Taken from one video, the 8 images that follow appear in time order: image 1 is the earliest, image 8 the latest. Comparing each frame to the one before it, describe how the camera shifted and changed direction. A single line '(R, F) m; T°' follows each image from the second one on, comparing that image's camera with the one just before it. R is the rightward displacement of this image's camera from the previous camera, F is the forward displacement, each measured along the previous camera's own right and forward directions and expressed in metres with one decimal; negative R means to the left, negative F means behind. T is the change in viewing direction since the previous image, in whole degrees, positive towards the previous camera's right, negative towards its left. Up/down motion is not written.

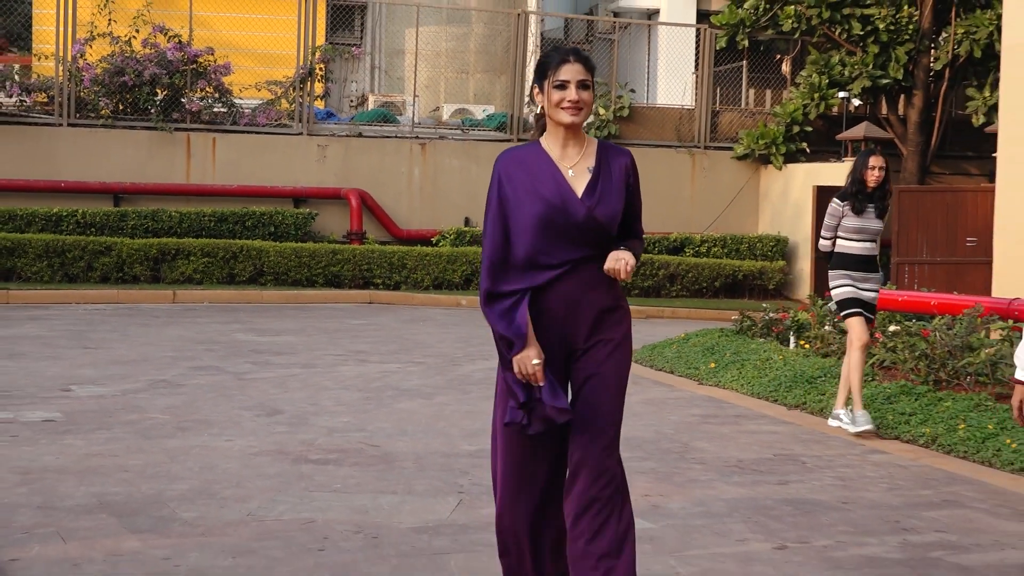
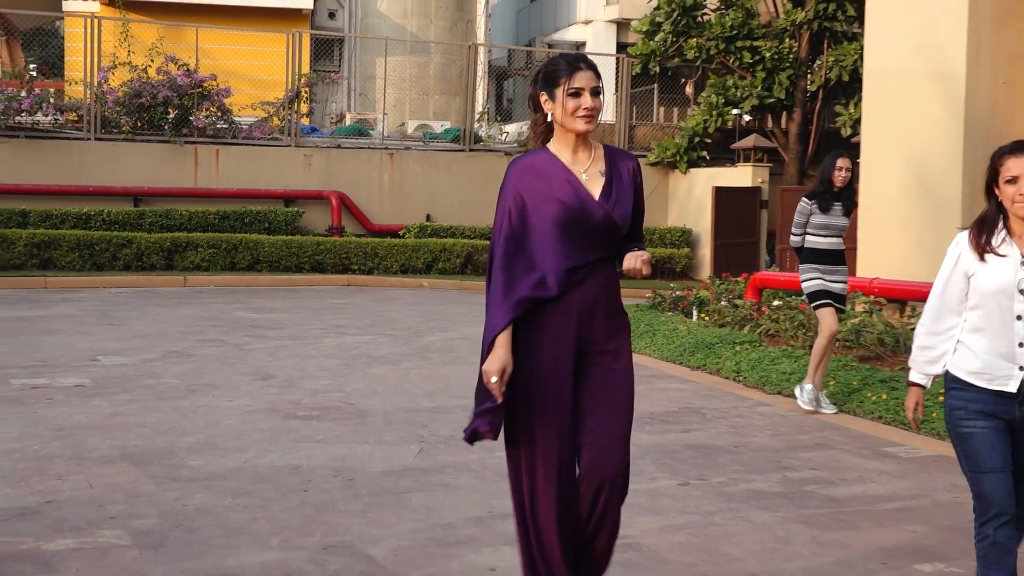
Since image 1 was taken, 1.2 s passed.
(+0.4, -1.0) m; 0°
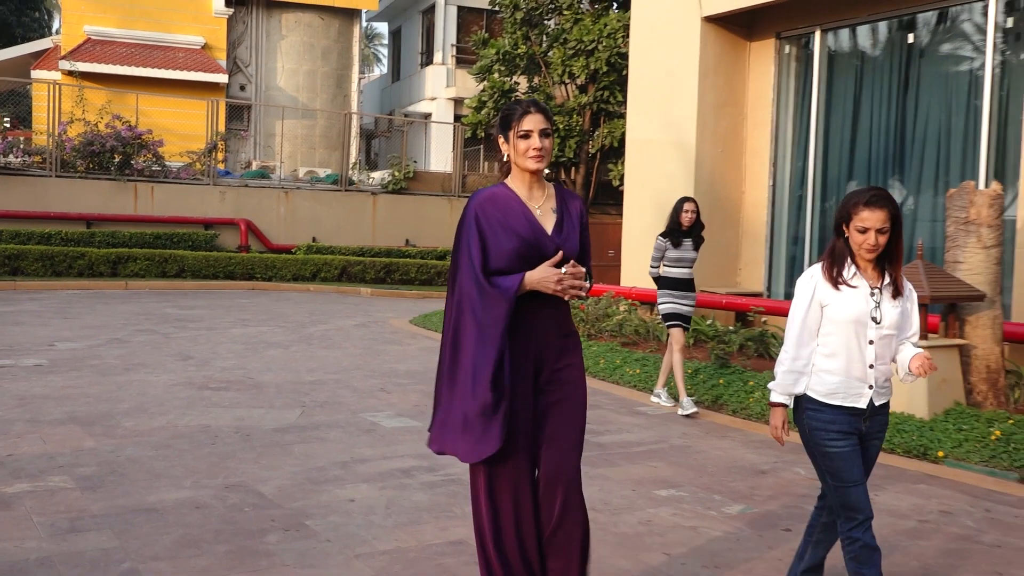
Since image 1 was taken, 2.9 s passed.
(+0.9, -2.2) m; +4°
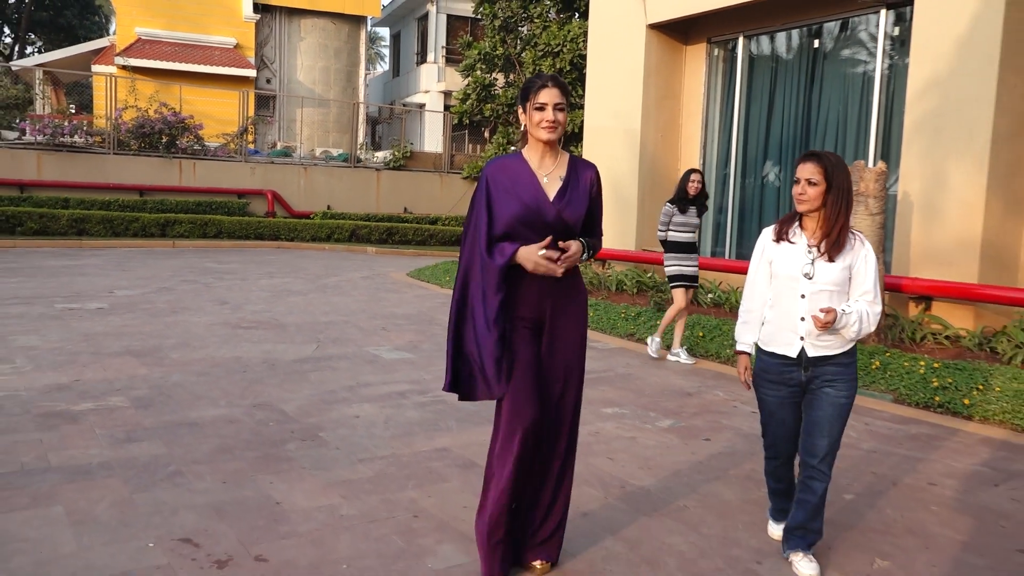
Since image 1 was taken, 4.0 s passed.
(+0.3, -1.7) m; 0°
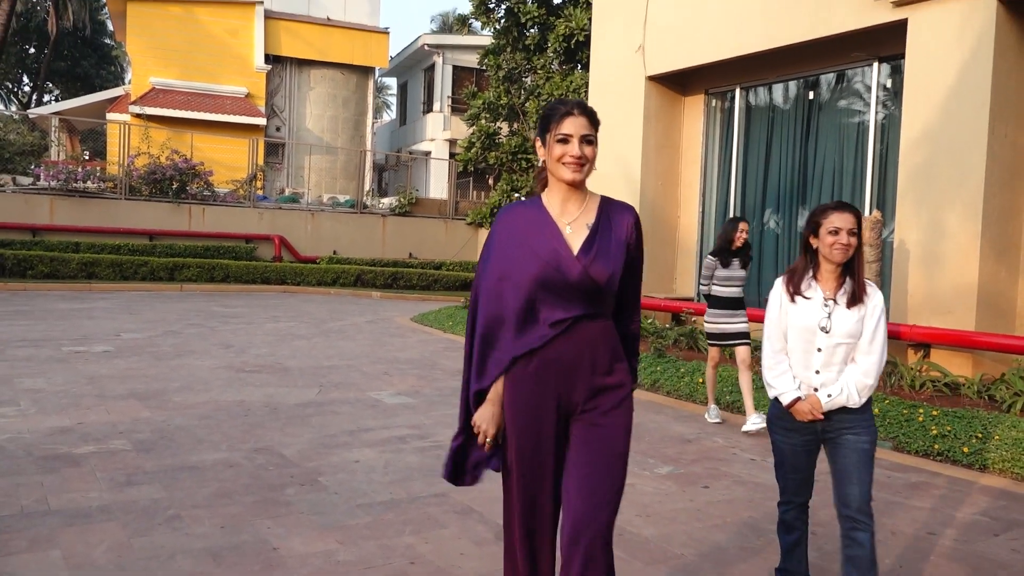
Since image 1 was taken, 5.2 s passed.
(0.0, -0.1) m; 0°
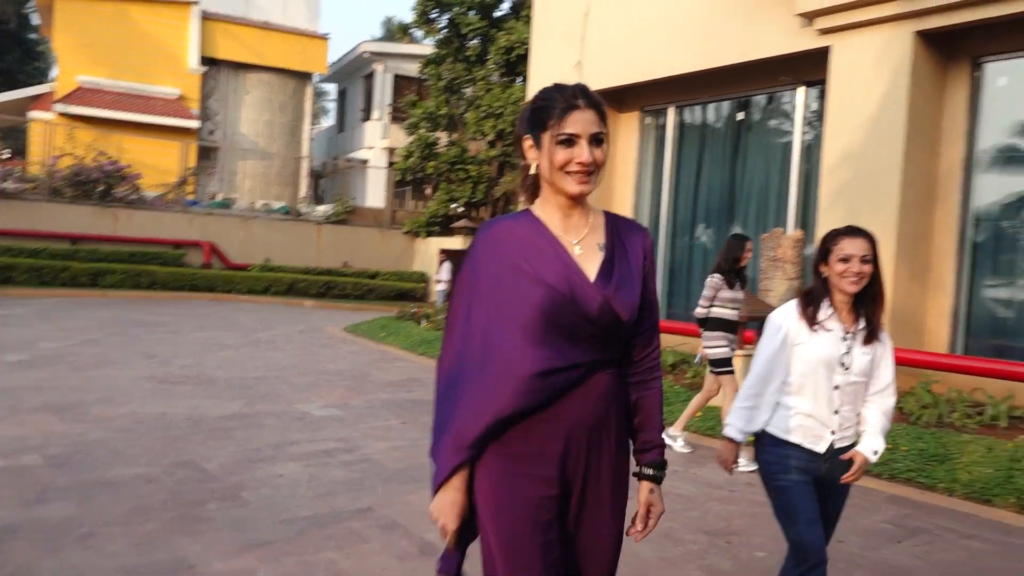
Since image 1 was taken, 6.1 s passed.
(+0.1, 0.0) m; +4°
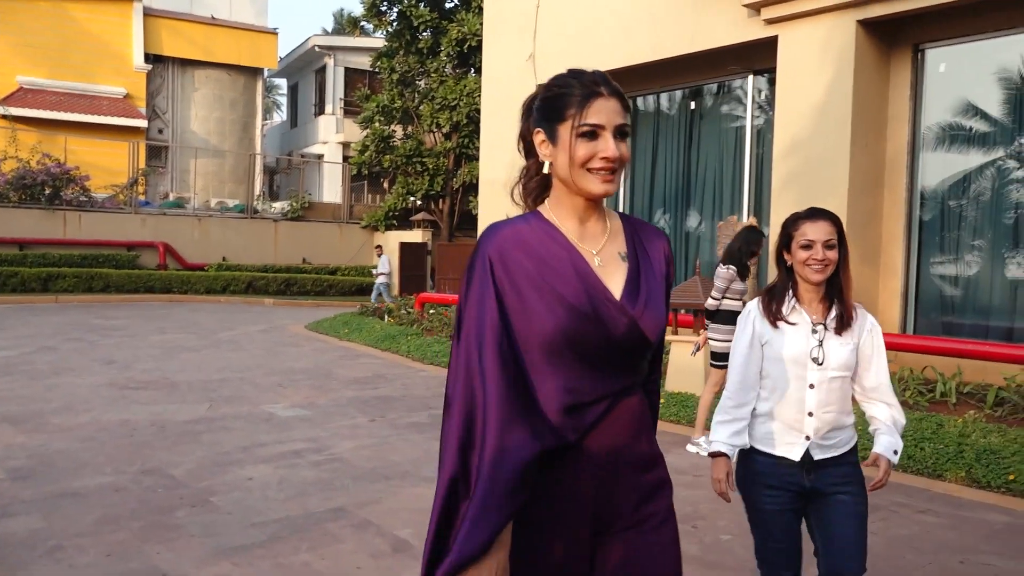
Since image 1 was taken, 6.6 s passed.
(0.0, -0.1) m; +3°
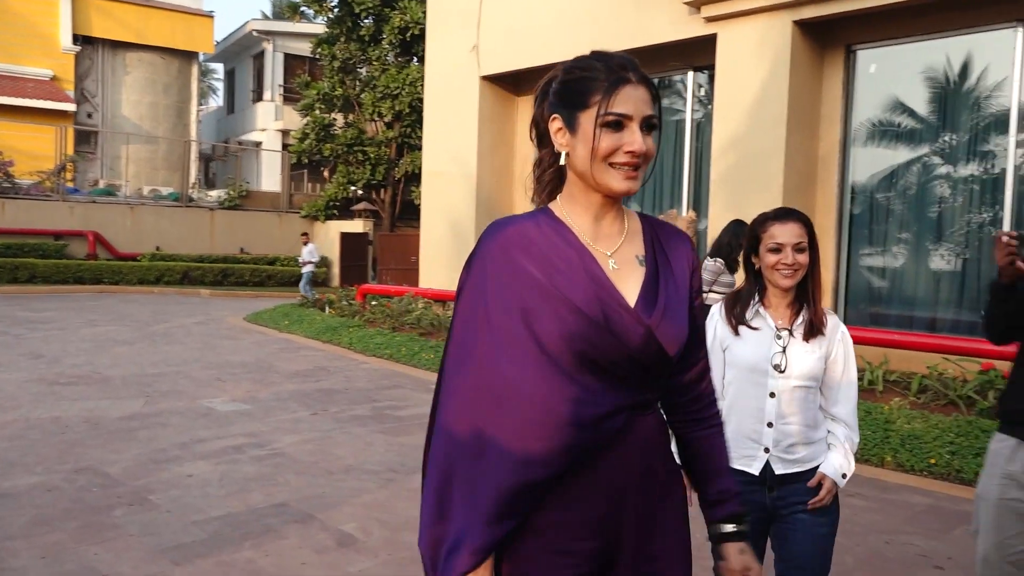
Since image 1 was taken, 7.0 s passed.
(0.0, 0.0) m; +4°
